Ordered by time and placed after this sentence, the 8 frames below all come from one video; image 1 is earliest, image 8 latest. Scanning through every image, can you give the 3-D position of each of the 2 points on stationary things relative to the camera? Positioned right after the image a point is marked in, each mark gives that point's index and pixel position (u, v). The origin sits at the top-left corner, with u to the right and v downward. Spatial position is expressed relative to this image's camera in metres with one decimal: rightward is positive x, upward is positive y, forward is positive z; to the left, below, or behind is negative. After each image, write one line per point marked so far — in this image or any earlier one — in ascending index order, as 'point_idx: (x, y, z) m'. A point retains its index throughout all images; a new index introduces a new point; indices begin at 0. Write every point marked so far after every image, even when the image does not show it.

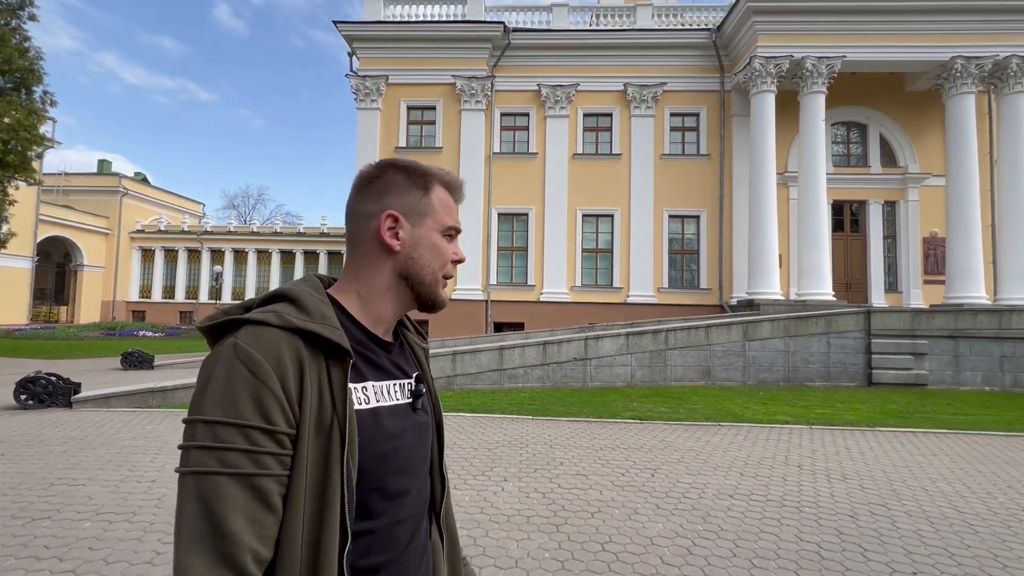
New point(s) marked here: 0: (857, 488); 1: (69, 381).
0: (+3.3, -1.9, +5.3) m
1: (-7.6, -1.6, +9.6) m
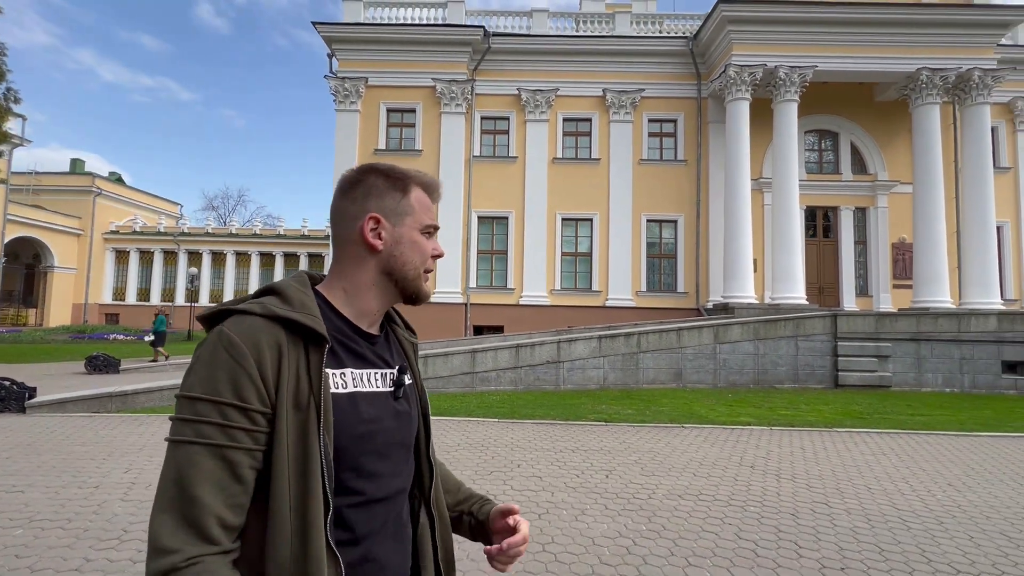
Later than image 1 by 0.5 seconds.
0: (+2.8, -1.9, +5.5) m
1: (-8.1, -1.6, +9.5) m
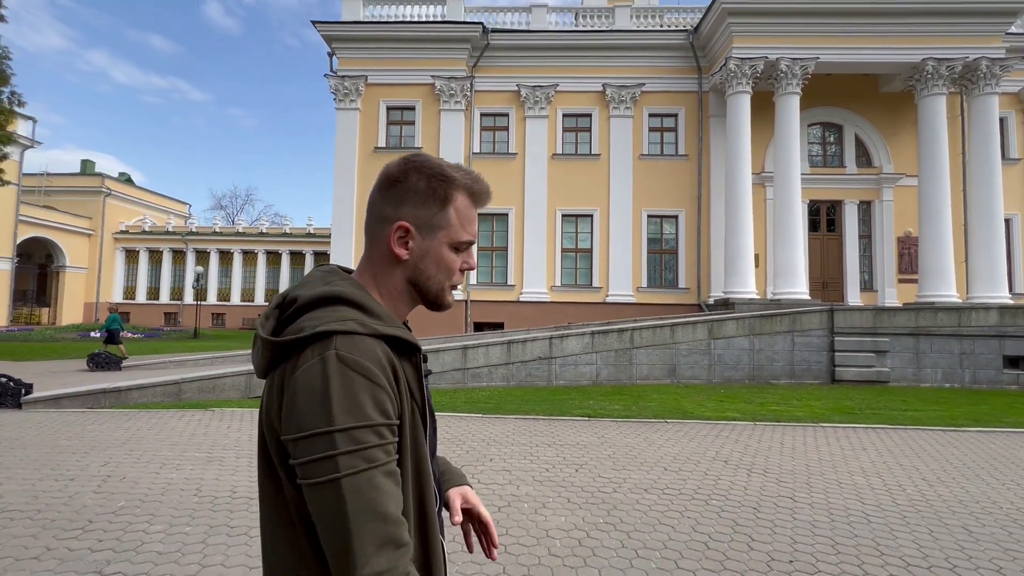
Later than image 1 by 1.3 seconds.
0: (+2.5, -1.9, +5.4) m
1: (-8.4, -1.6, +9.7) m
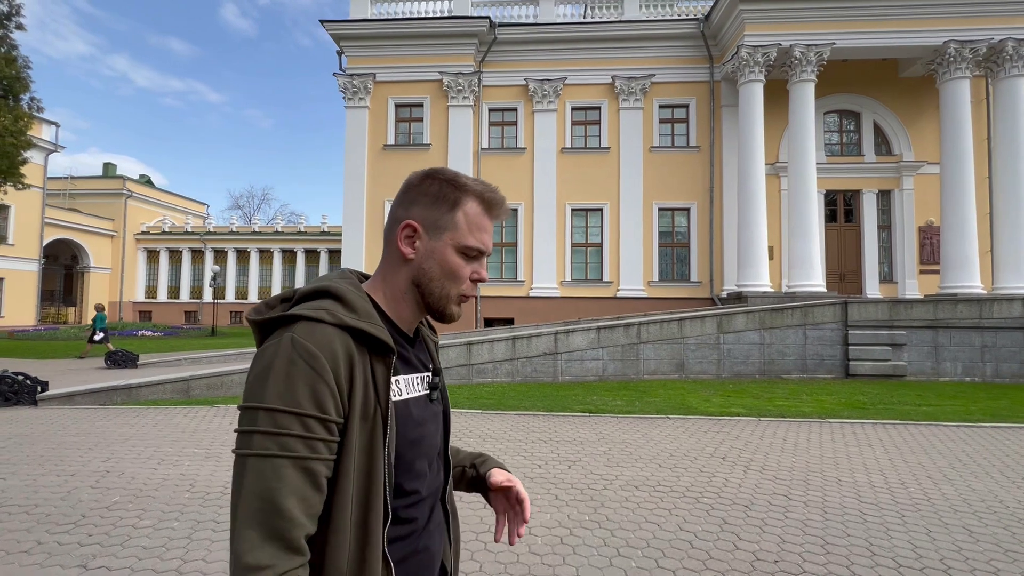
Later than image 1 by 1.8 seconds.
0: (+2.4, -1.8, +5.3) m
1: (-8.3, -1.6, +9.9) m
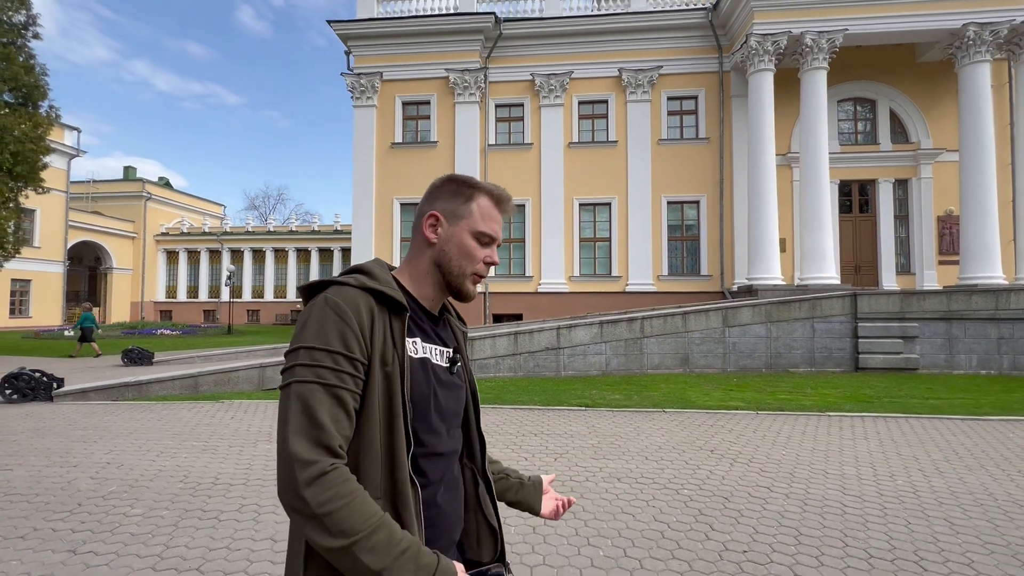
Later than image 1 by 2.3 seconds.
0: (+2.2, -1.7, +5.2) m
1: (-8.3, -1.6, +10.2) m
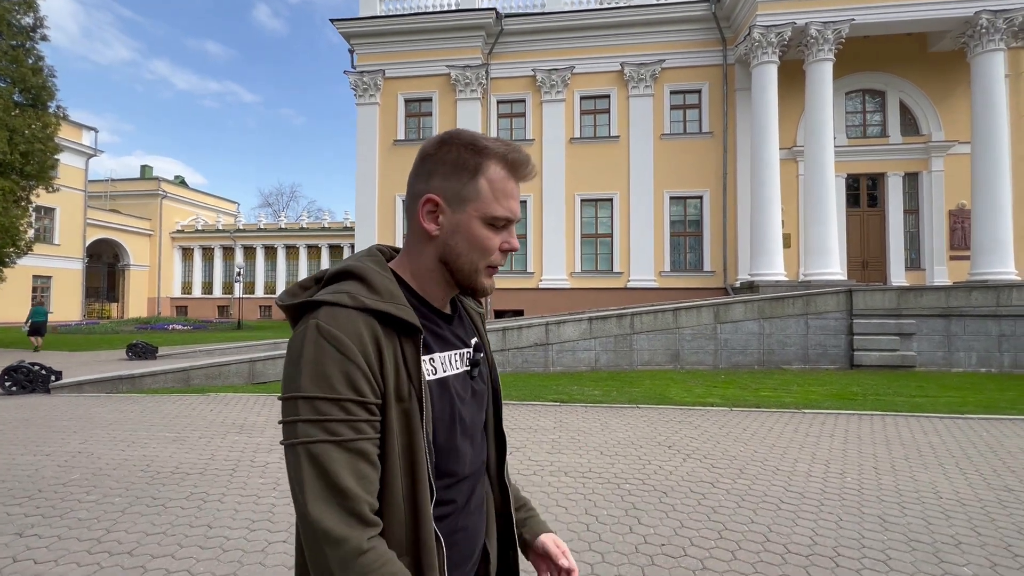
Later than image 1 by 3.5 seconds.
0: (+1.8, -1.6, +5.2) m
1: (-8.6, -1.5, +10.5) m
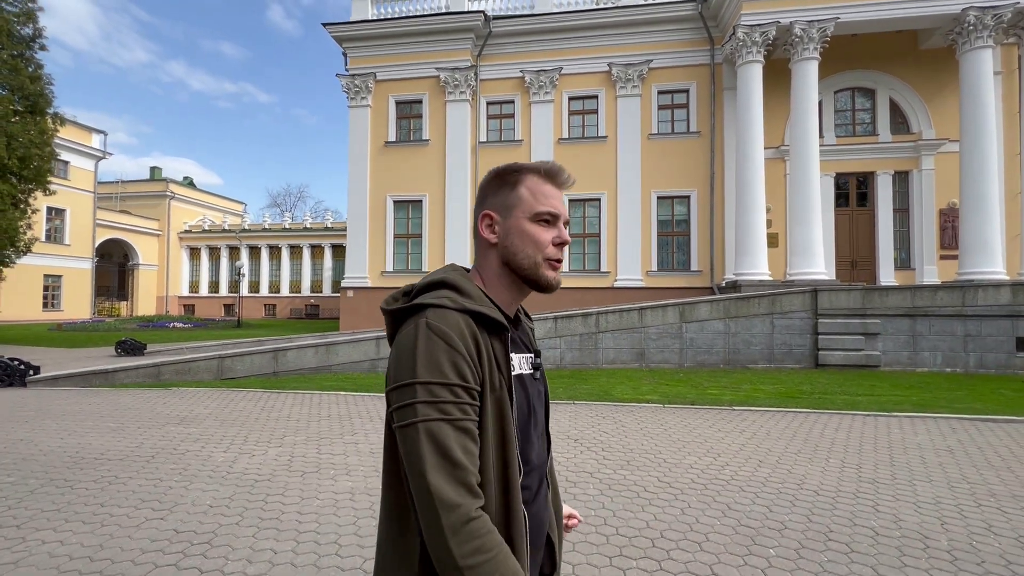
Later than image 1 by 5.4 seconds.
0: (+0.8, -1.6, +5.4) m
1: (-9.4, -1.5, +11.0) m
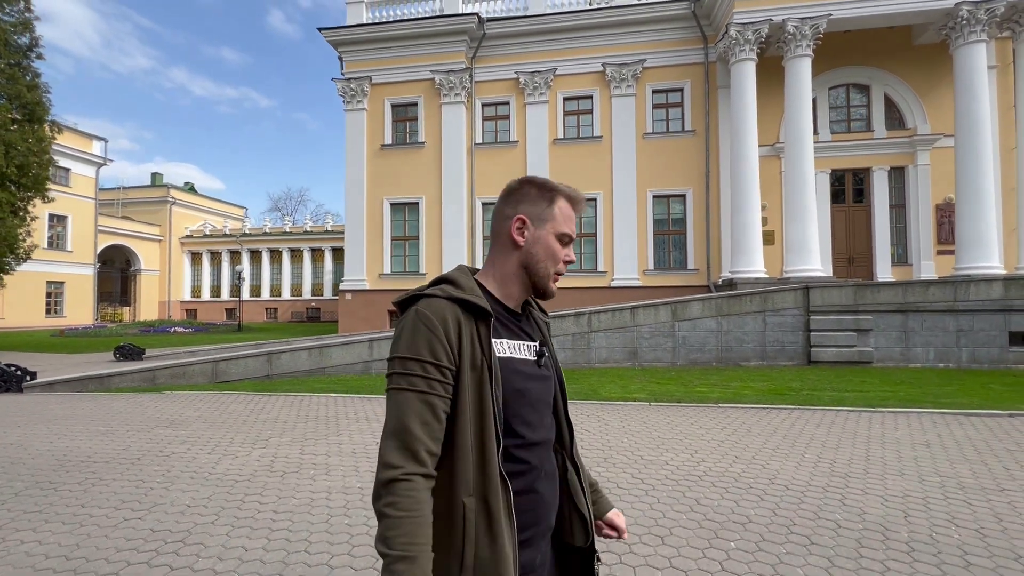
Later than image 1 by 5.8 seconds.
0: (+0.6, -1.6, +5.4) m
1: (-9.5, -1.6, +11.1) m
